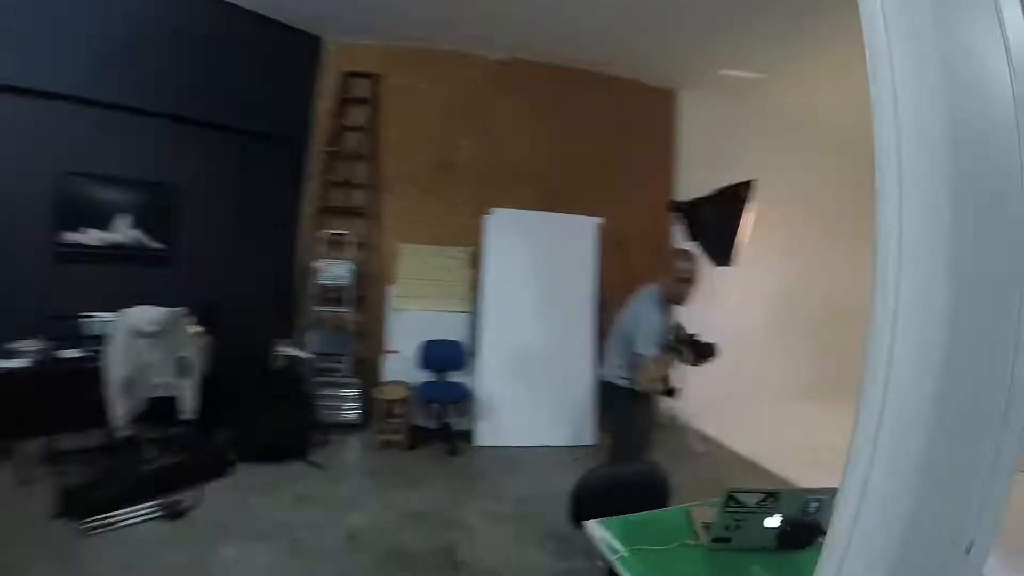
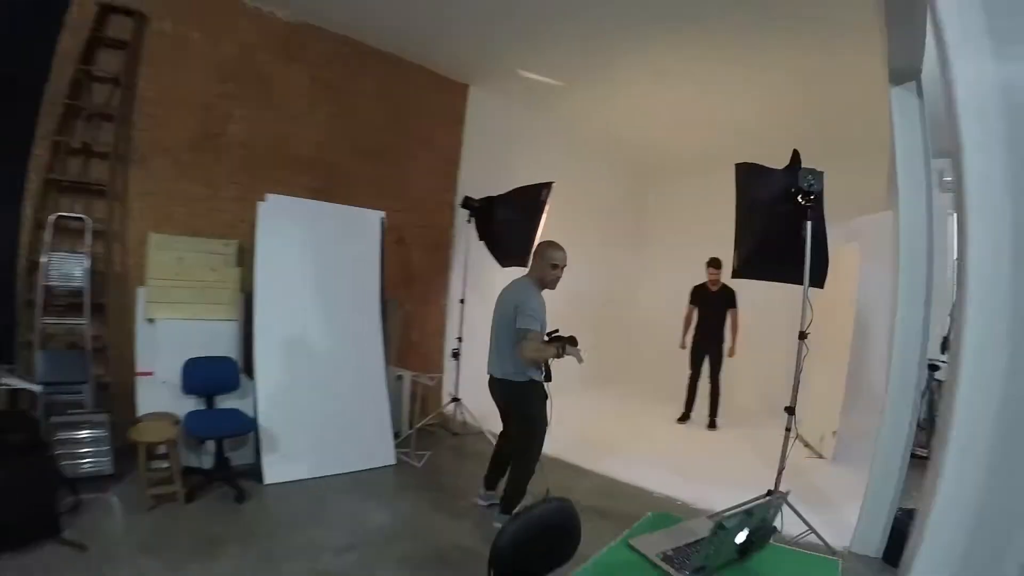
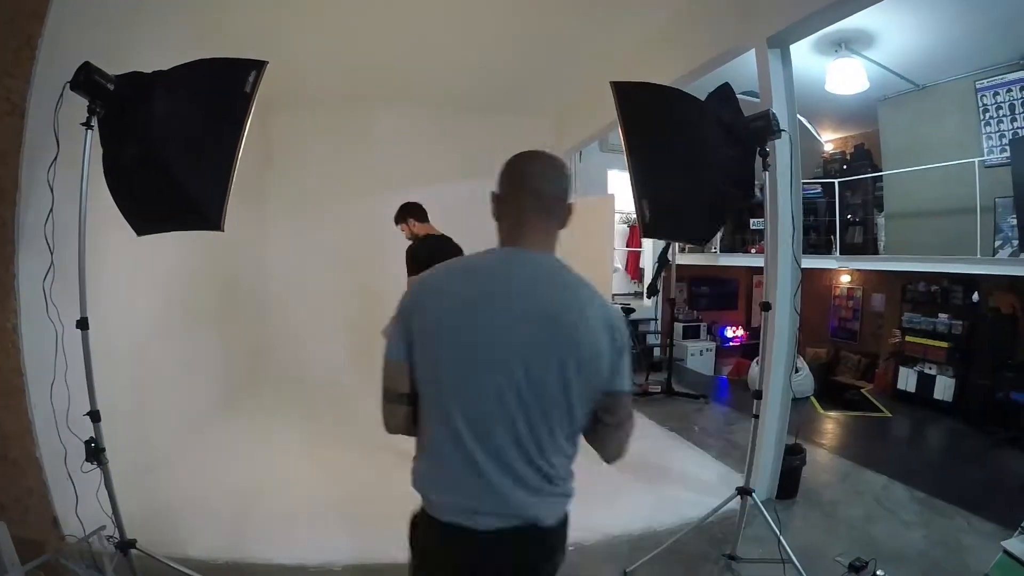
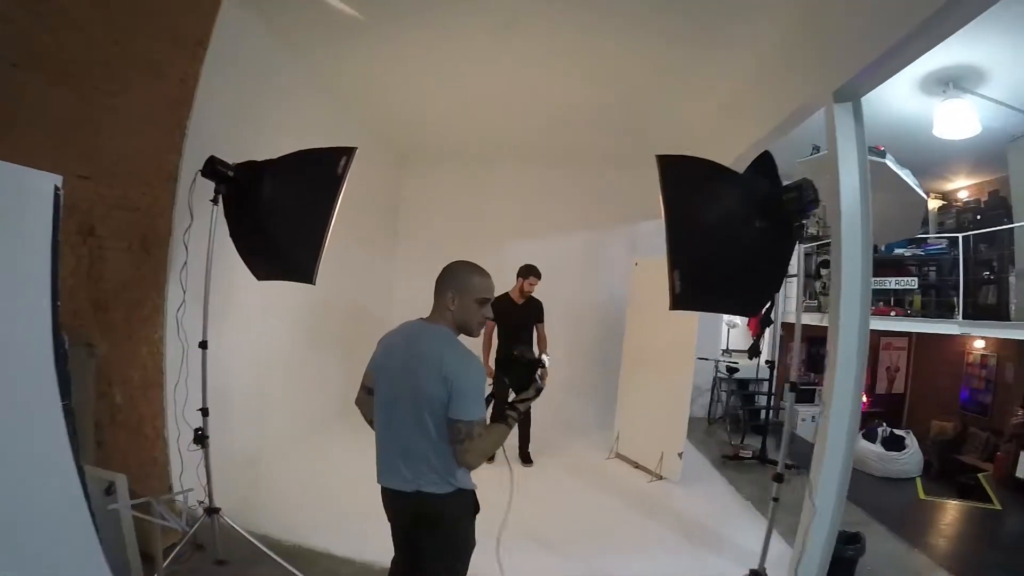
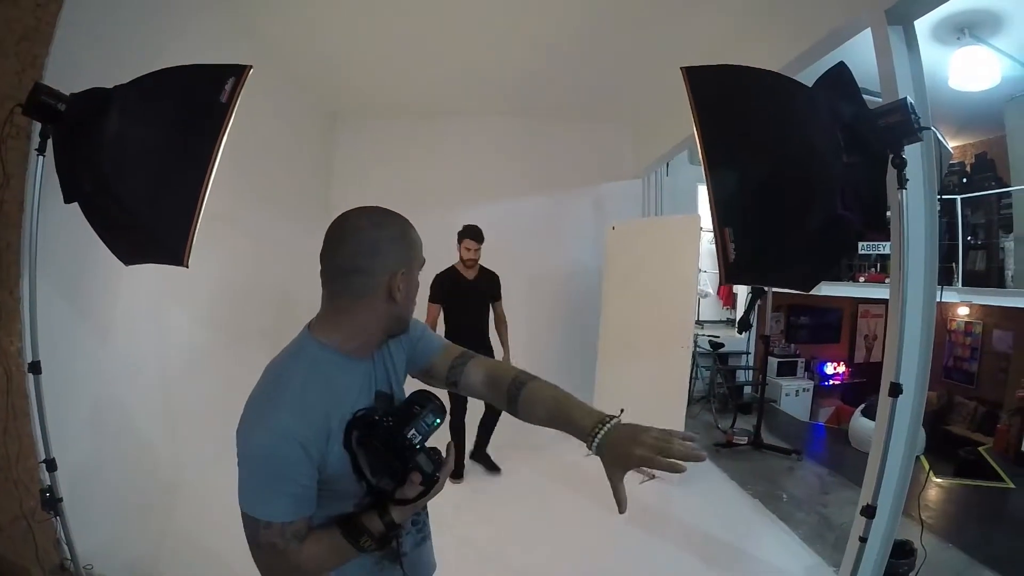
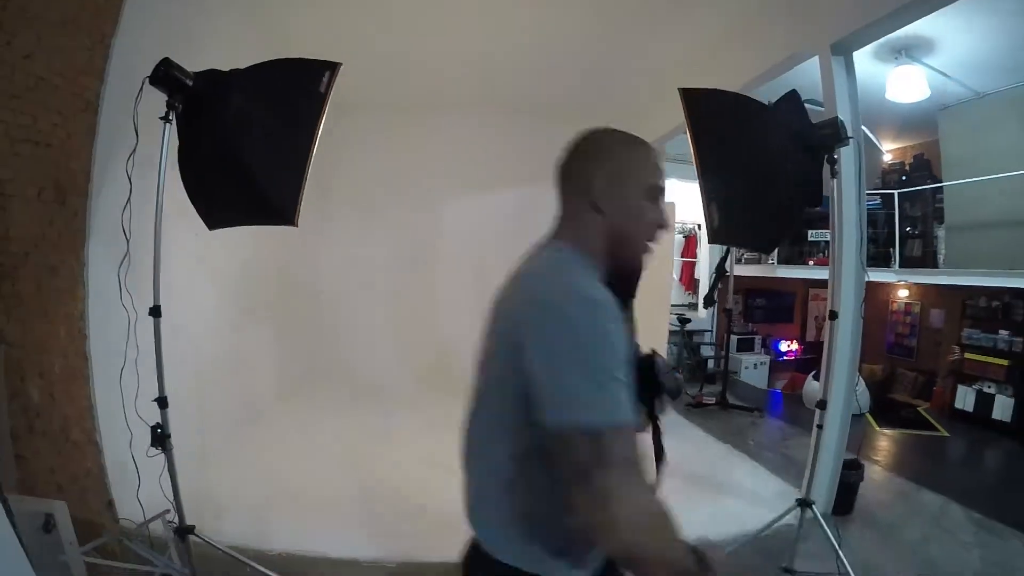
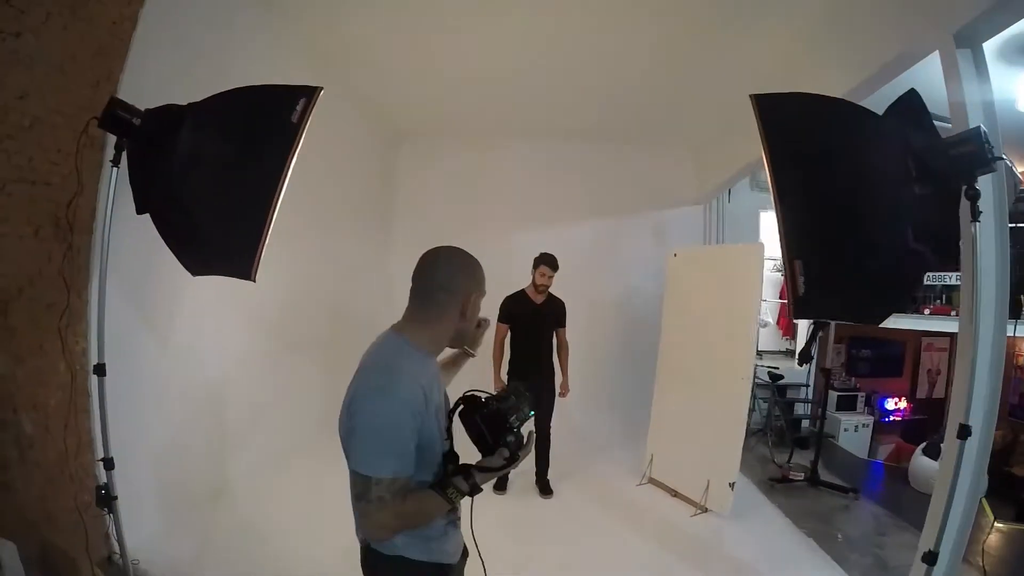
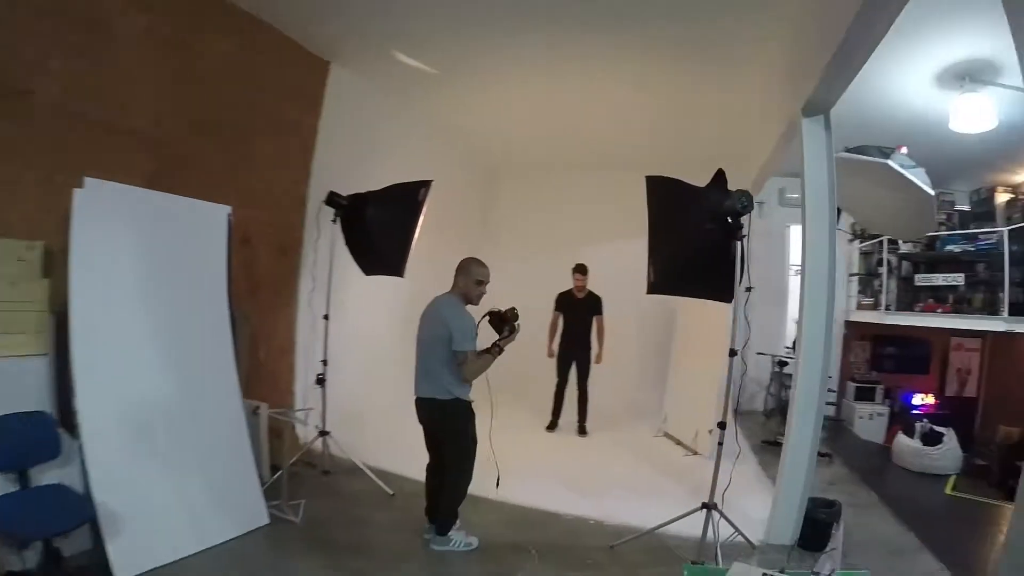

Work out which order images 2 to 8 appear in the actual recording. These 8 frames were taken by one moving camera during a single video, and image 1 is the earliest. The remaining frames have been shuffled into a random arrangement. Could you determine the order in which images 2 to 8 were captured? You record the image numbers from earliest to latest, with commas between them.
2, 8, 4, 7, 5, 6, 3
